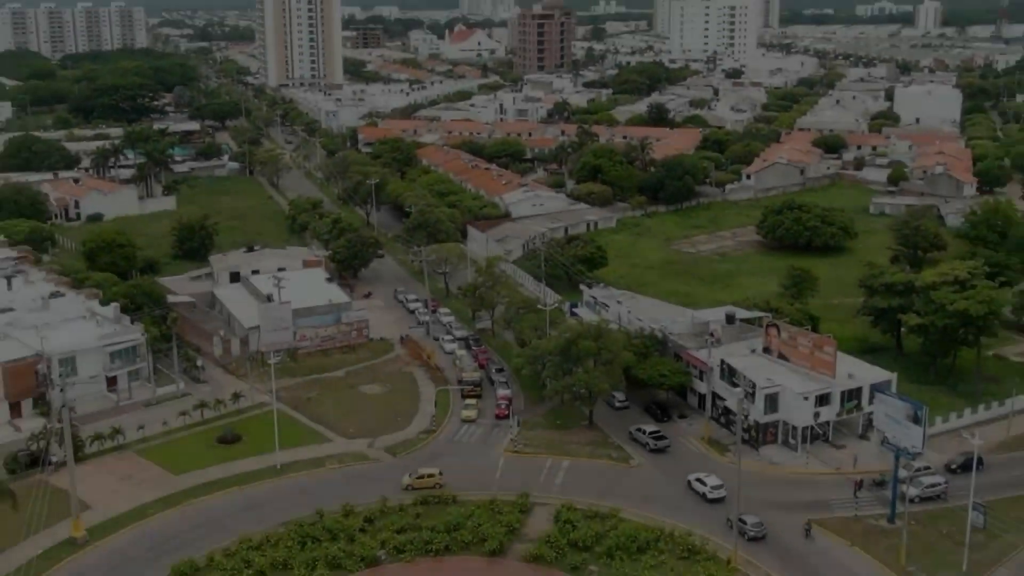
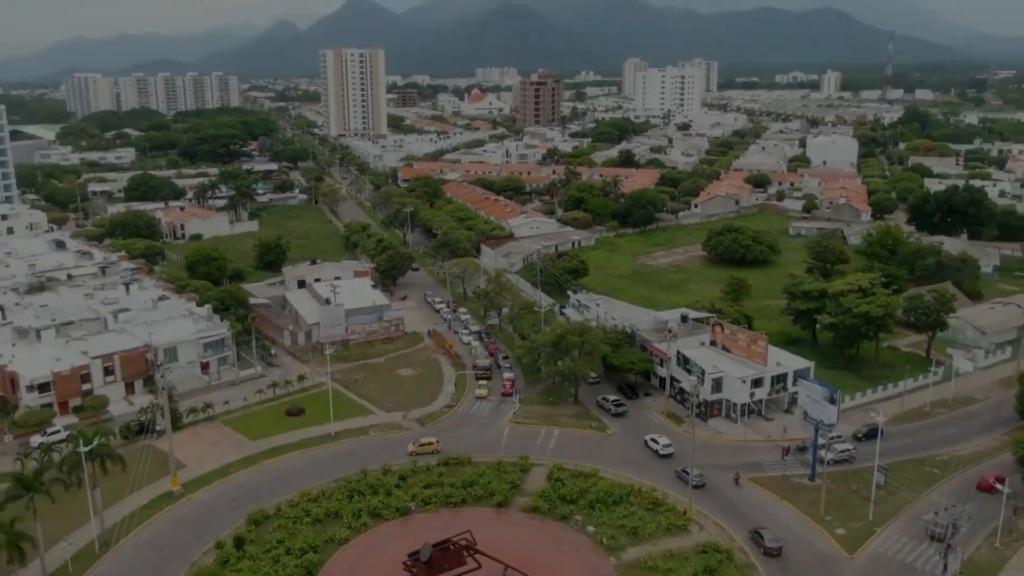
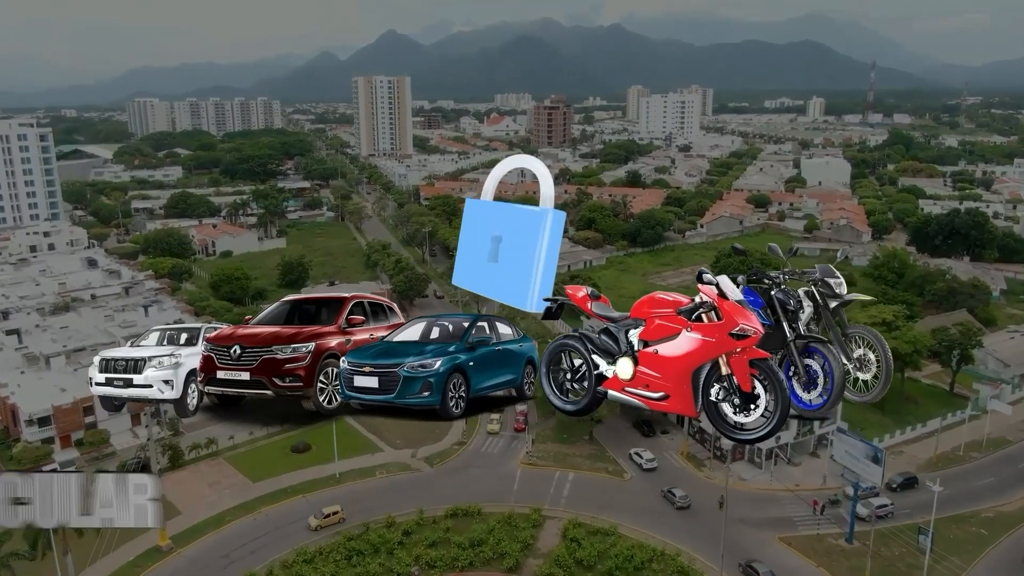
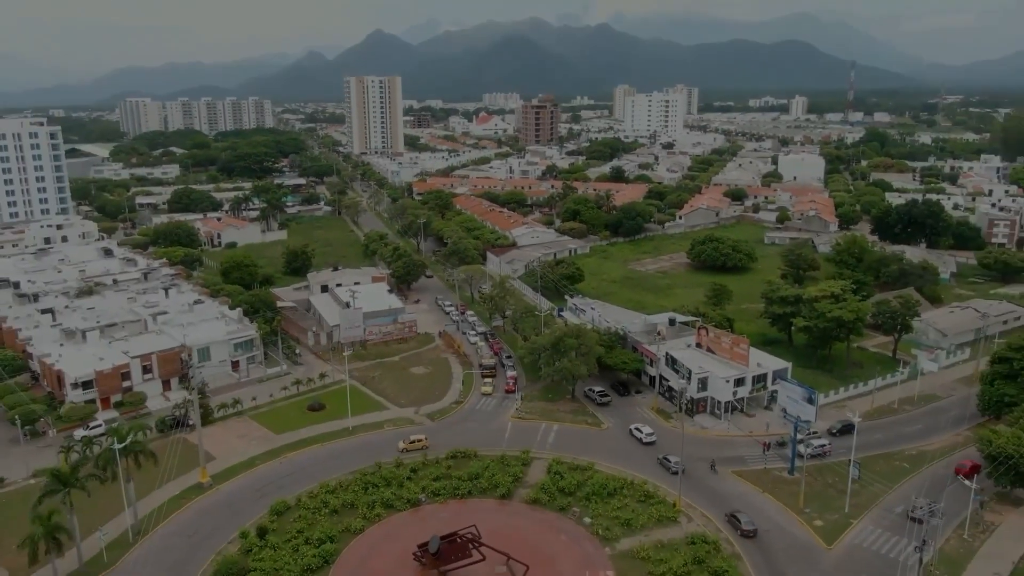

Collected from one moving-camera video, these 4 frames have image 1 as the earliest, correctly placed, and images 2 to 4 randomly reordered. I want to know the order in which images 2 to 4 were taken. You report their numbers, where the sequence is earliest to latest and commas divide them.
2, 4, 3
